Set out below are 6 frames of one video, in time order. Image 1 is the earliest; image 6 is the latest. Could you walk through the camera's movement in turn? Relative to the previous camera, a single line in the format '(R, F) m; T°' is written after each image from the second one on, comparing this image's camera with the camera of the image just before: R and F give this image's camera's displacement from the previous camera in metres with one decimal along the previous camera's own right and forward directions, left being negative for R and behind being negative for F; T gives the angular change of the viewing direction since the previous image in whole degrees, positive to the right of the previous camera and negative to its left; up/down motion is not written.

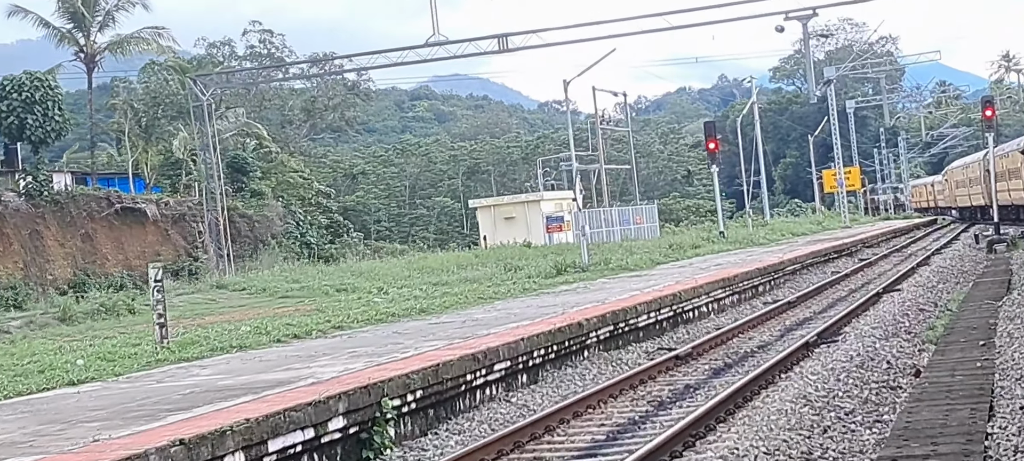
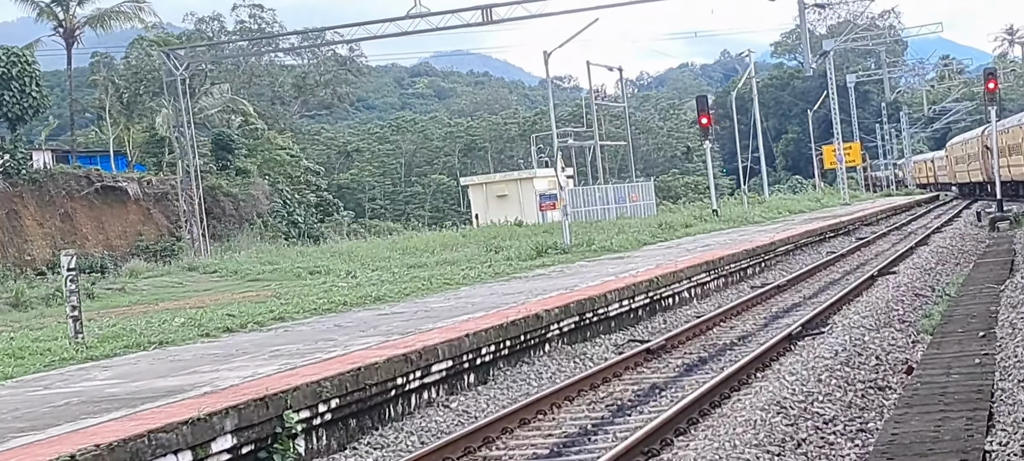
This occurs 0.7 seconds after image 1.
(+0.3, +1.1) m; 0°
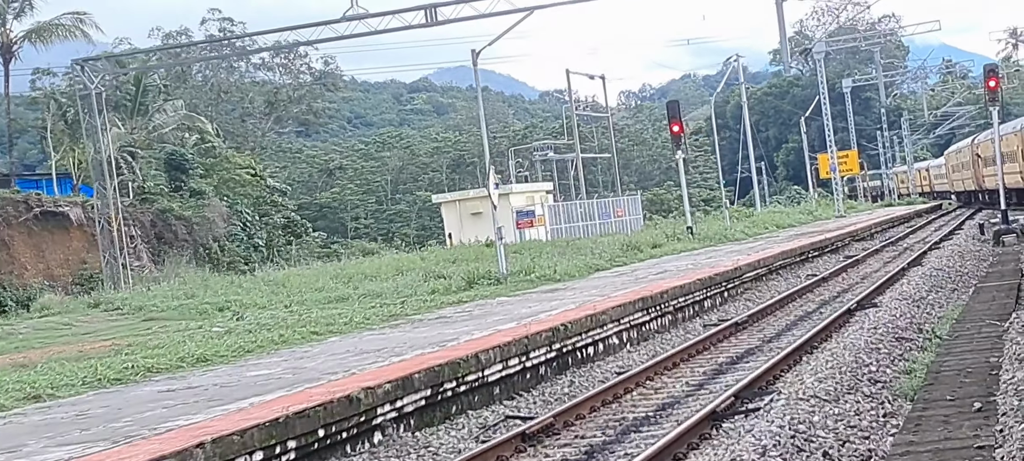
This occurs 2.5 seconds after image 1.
(+1.0, +2.9) m; 0°
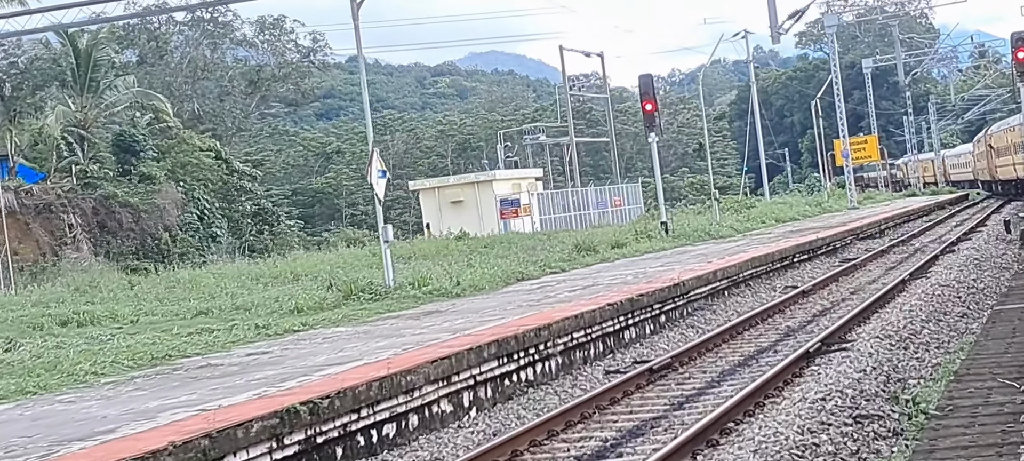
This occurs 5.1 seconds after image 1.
(+1.3, +4.1) m; -1°
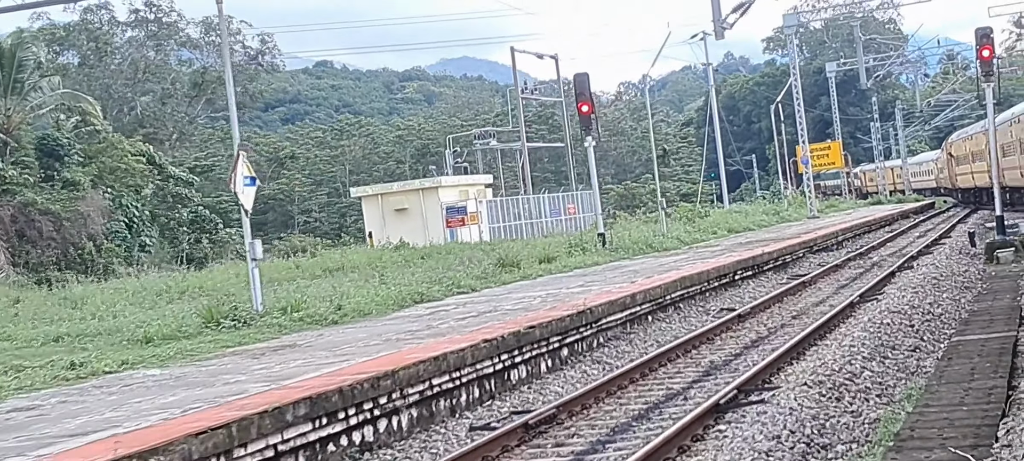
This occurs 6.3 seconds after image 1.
(+0.7, +2.0) m; +1°
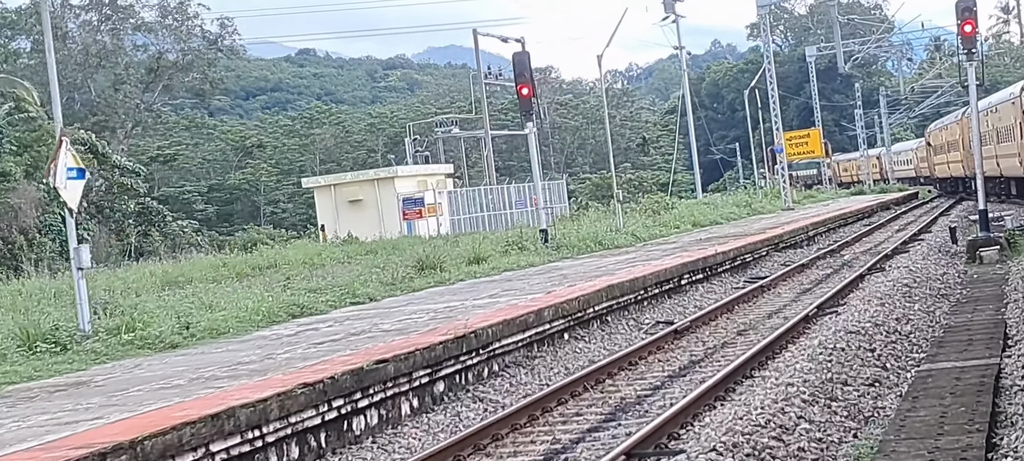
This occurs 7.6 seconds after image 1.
(+0.7, +2.2) m; 0°
